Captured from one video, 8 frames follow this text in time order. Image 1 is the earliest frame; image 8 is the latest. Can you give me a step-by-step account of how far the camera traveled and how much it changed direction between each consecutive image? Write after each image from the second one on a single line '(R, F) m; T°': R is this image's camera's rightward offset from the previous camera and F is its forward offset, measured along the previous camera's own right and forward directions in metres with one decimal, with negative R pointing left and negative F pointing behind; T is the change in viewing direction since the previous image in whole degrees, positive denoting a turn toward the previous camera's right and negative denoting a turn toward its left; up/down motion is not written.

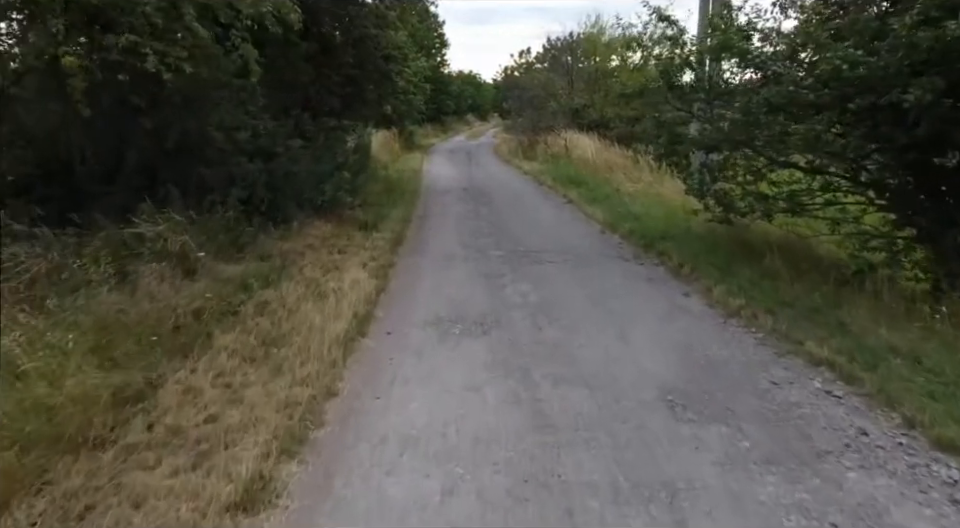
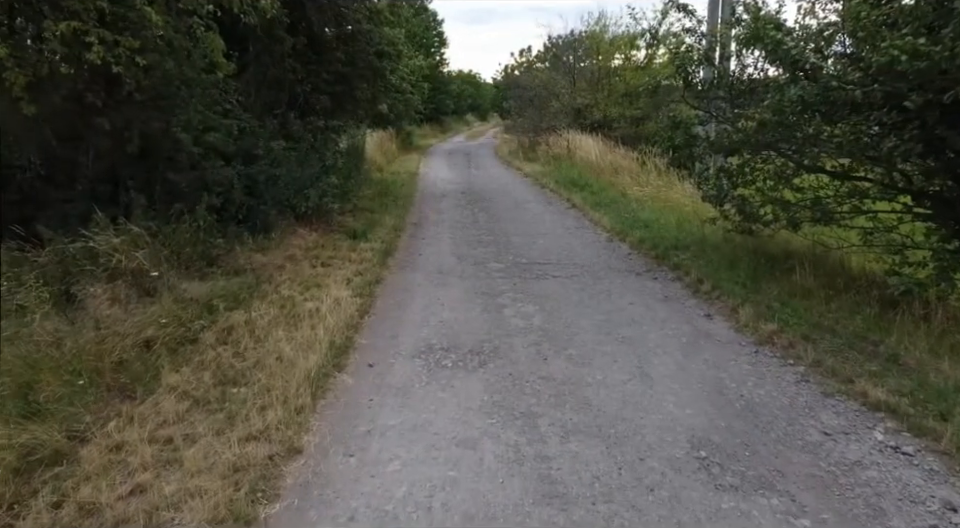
(0.0, +0.7) m; 0°
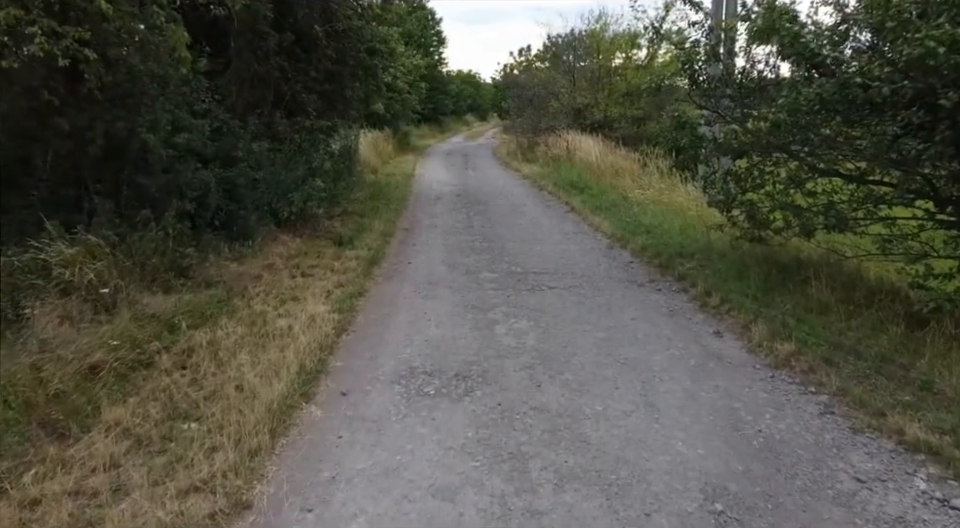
(+0.1, +0.5) m; 0°
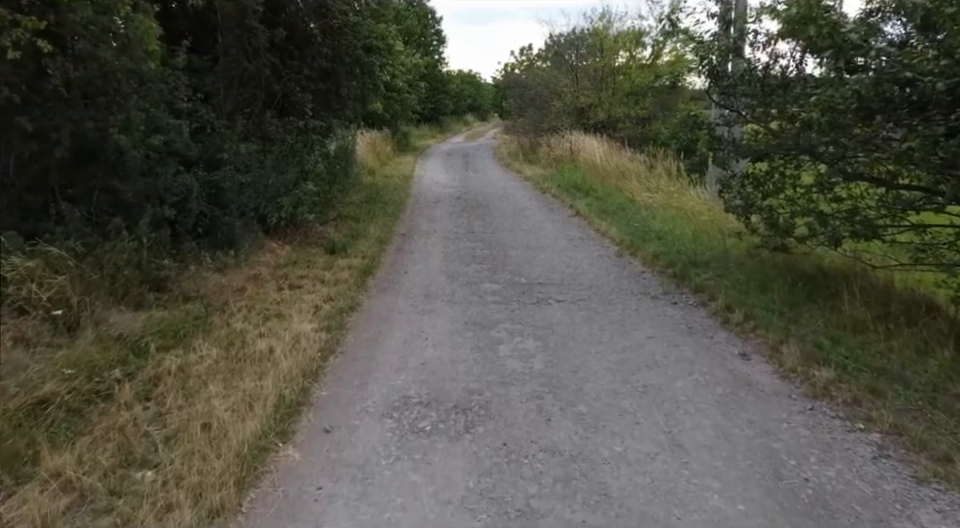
(0.0, +0.5) m; 0°
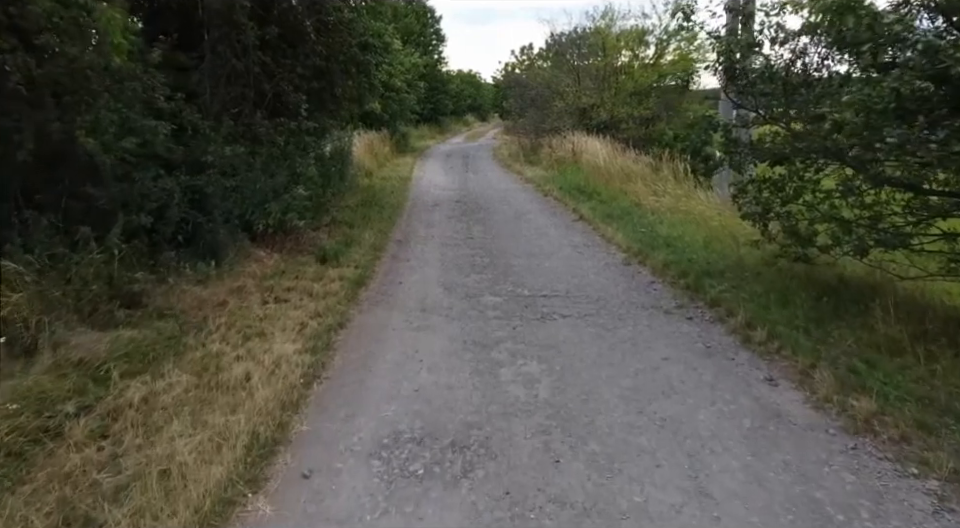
(0.0, +0.4) m; 0°
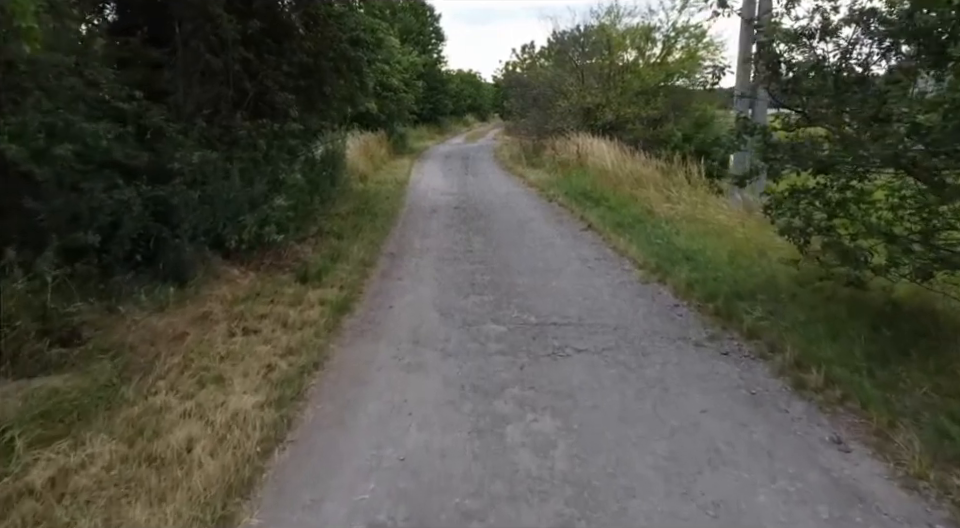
(0.0, +0.8) m; 0°
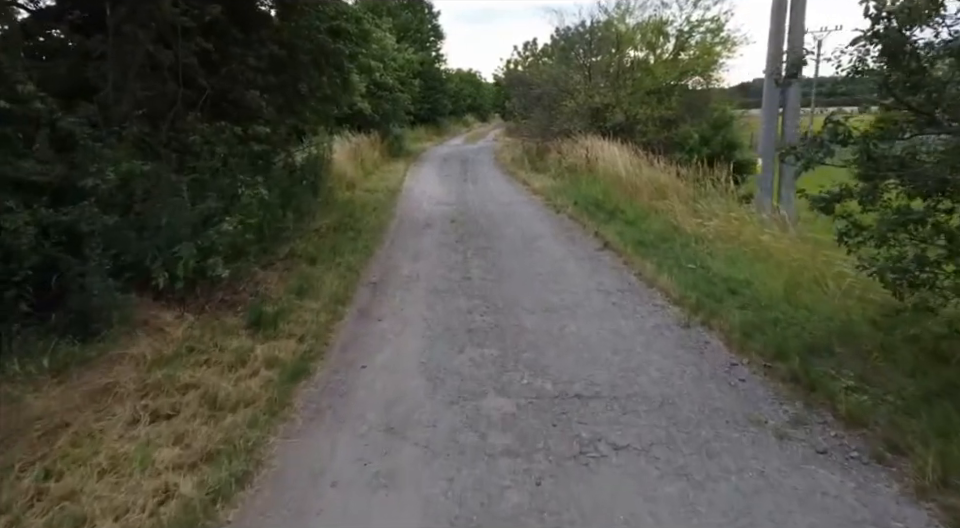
(0.0, +1.4) m; 0°
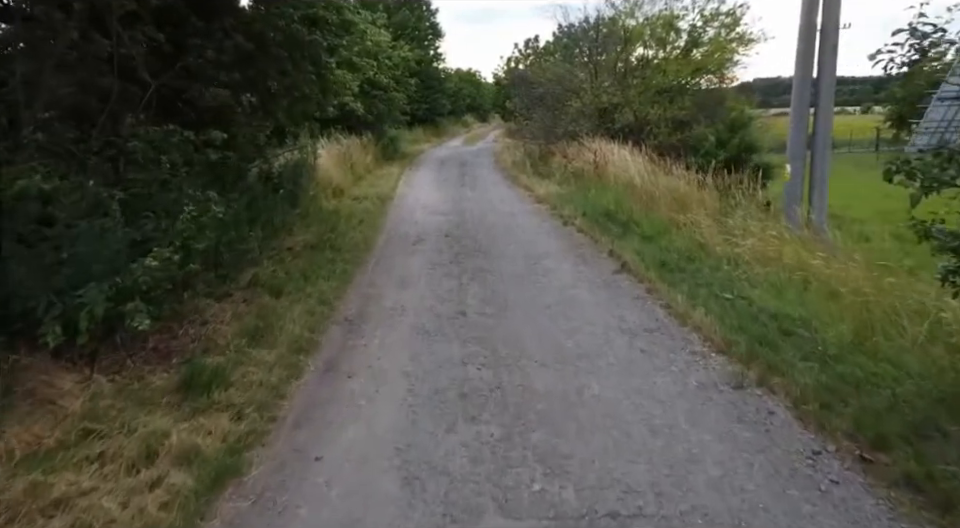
(0.0, +1.2) m; 0°
